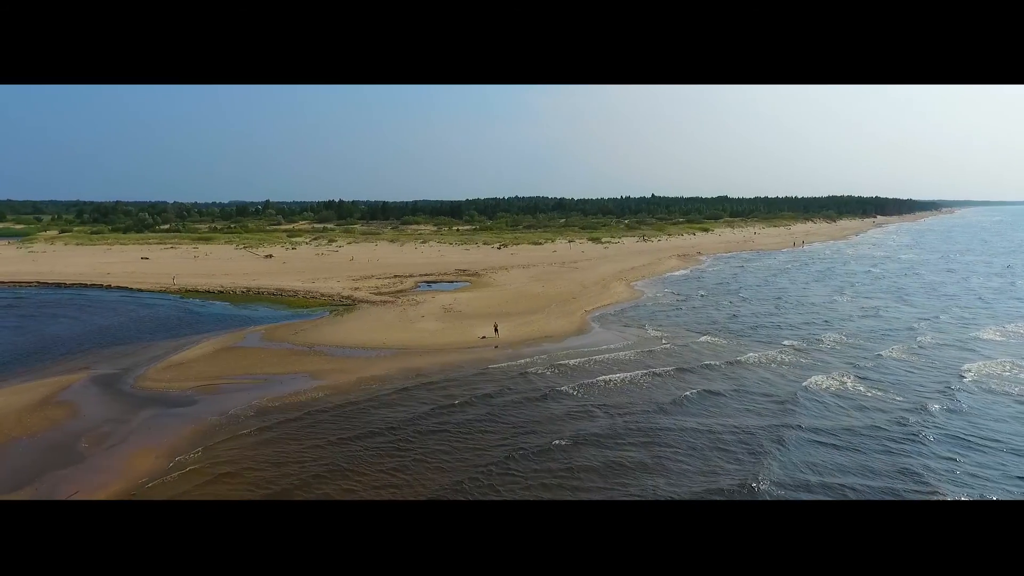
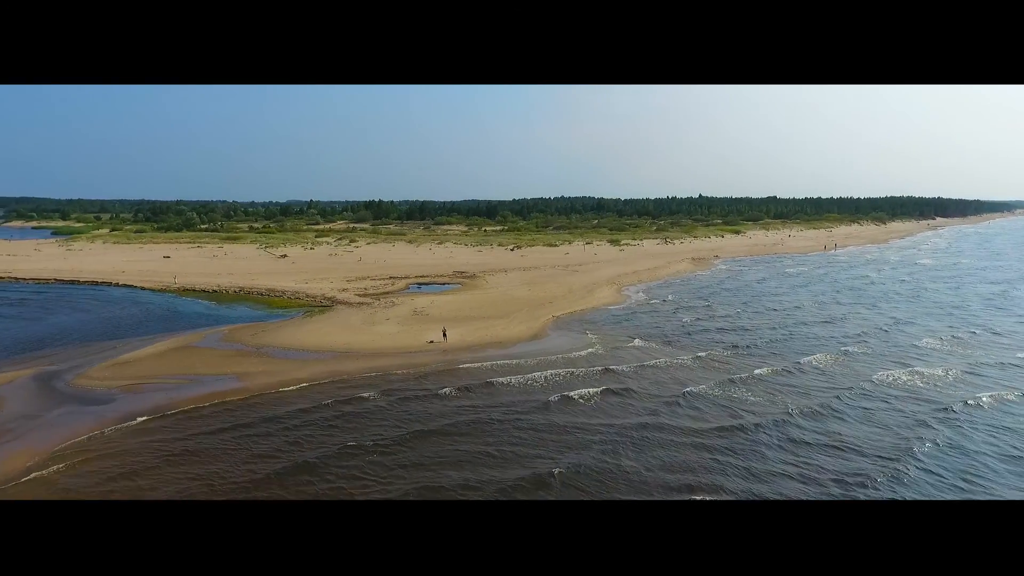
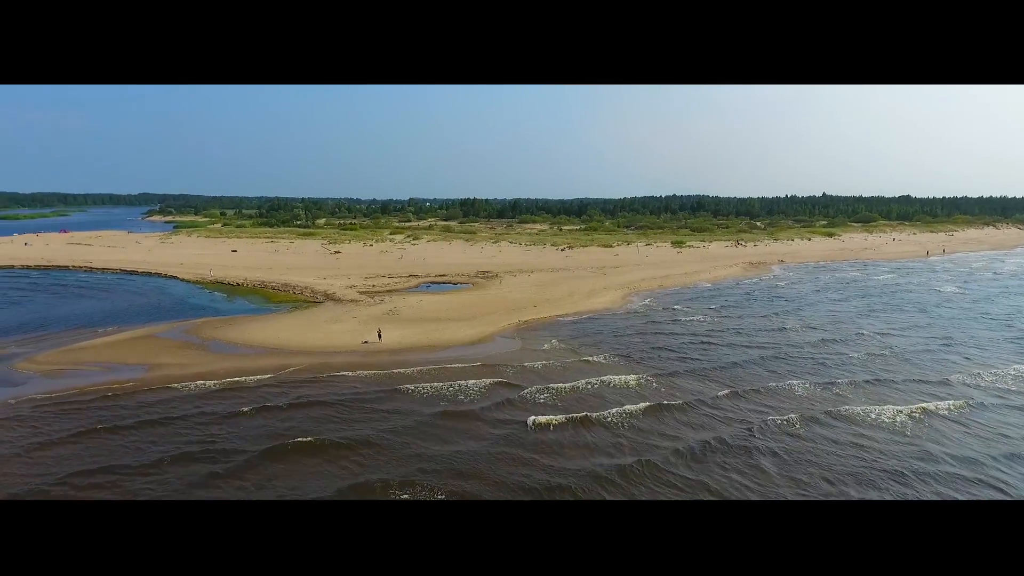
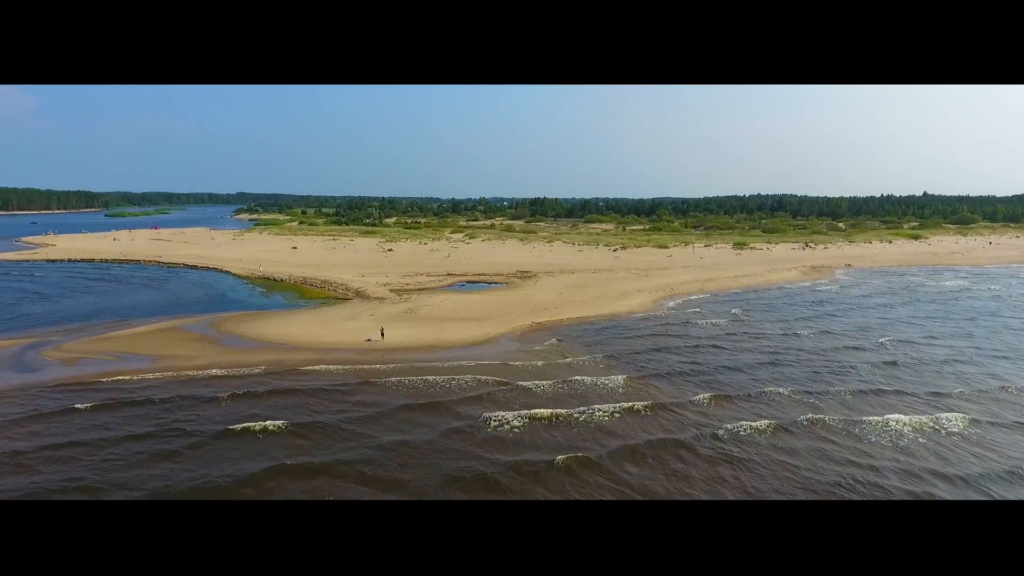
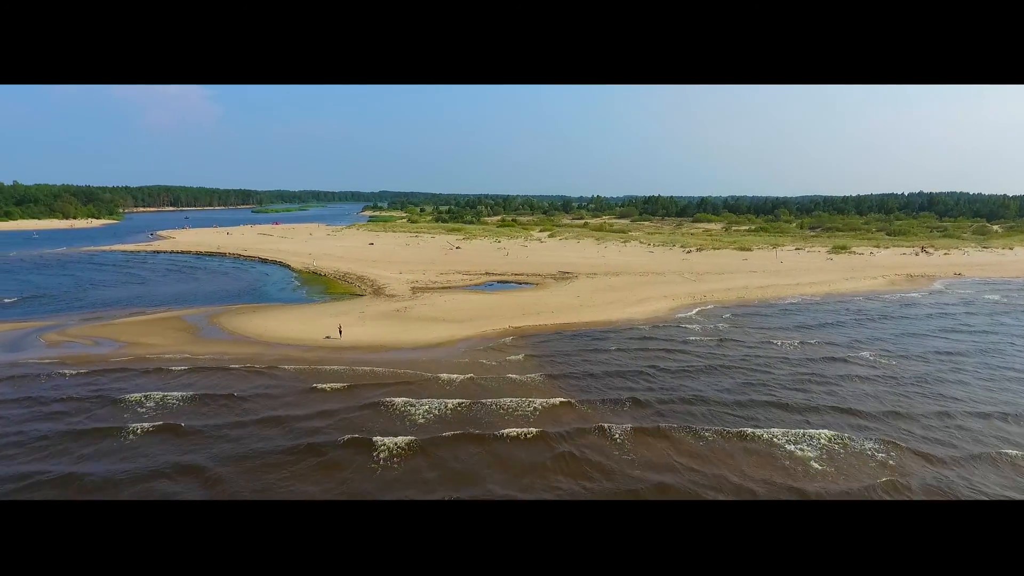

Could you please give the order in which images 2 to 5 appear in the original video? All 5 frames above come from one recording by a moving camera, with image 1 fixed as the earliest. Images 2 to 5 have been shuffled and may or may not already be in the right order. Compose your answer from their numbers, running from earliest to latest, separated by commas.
2, 3, 4, 5
